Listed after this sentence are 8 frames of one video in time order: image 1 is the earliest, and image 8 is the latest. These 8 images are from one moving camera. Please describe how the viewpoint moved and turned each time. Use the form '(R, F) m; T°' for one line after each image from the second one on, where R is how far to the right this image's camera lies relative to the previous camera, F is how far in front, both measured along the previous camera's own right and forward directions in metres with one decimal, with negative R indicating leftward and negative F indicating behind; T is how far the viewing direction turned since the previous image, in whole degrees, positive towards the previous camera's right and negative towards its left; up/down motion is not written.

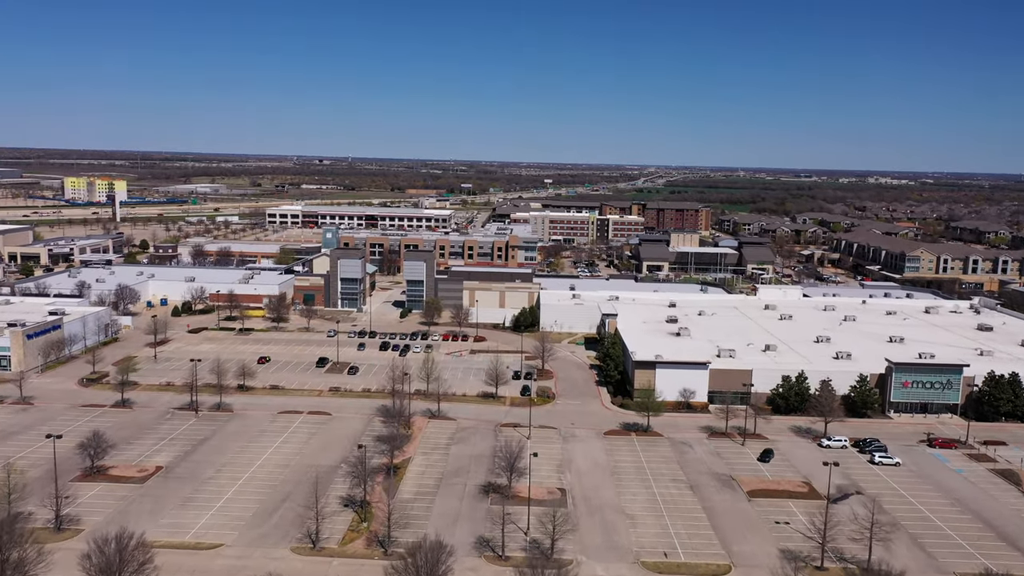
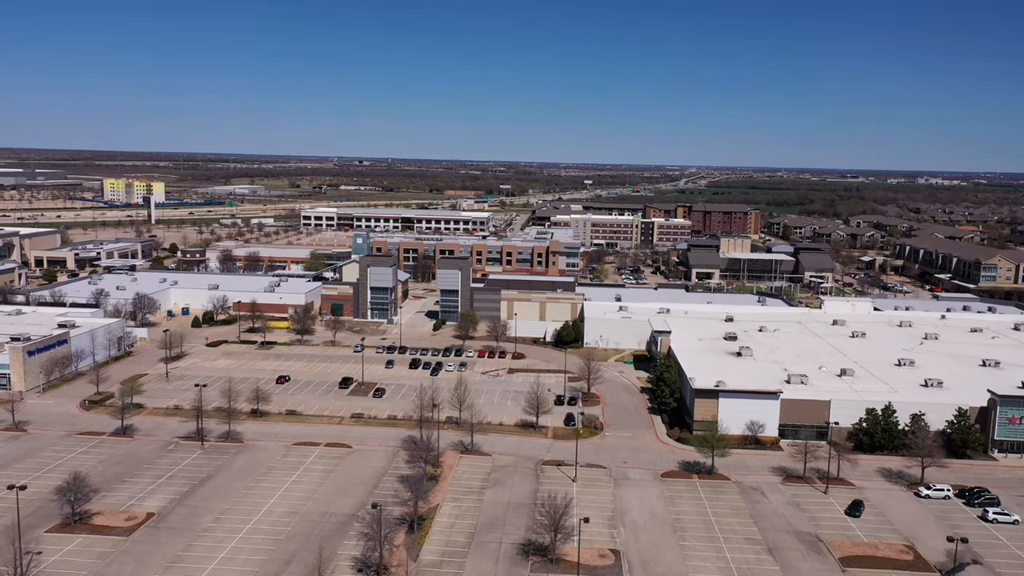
(-0.1, +2.7) m; -3°
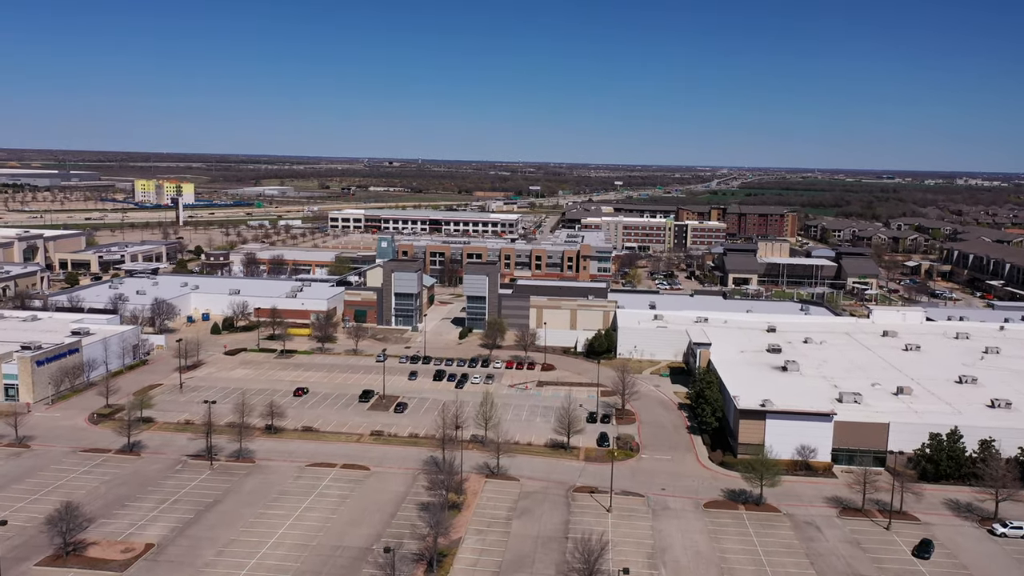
(0.0, +1.4) m; -2°
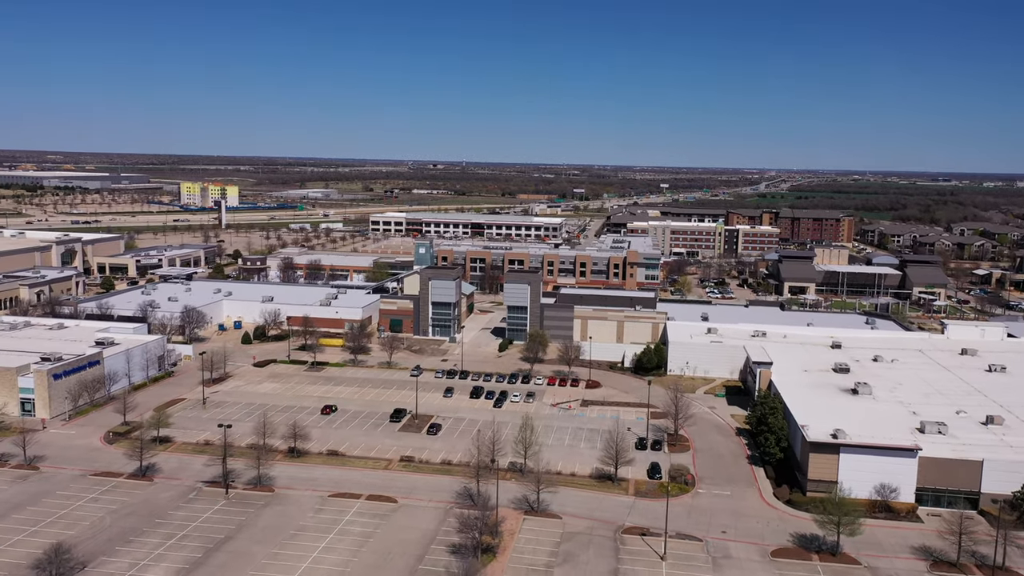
(0.0, +1.8) m; -3°
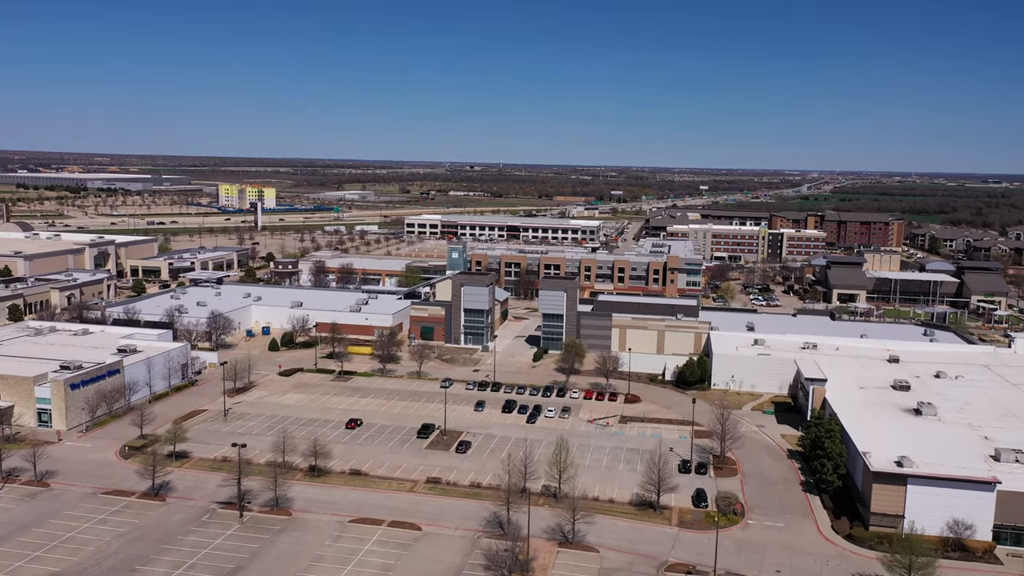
(0.0, +1.3) m; -3°
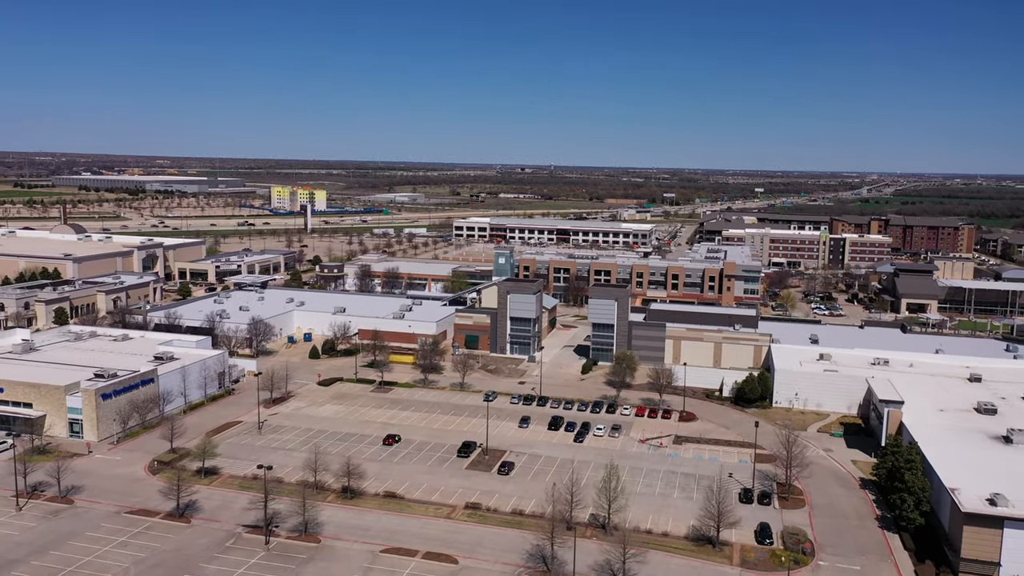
(+0.1, +1.3) m; -4°
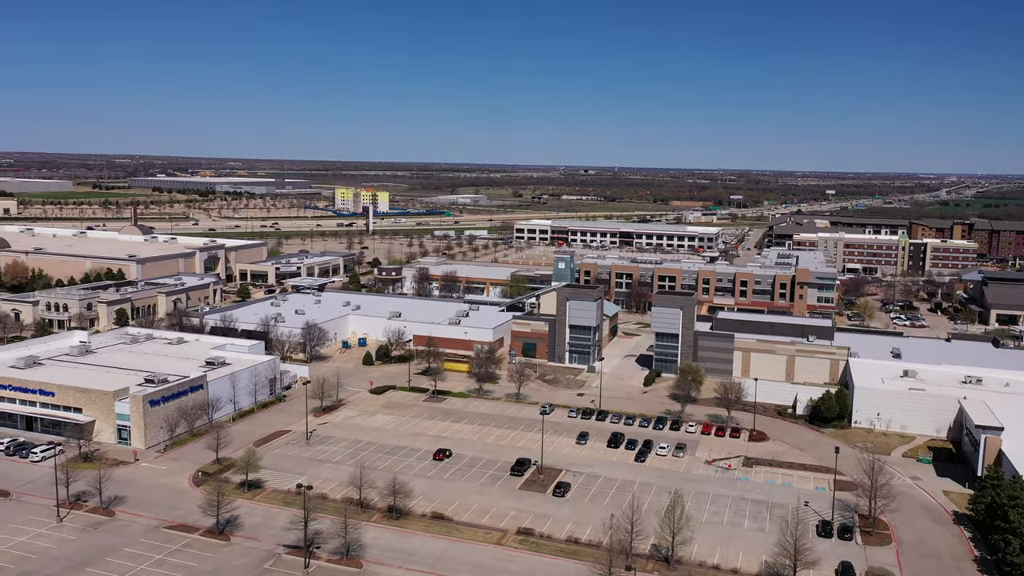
(+0.1, +1.1) m; -4°
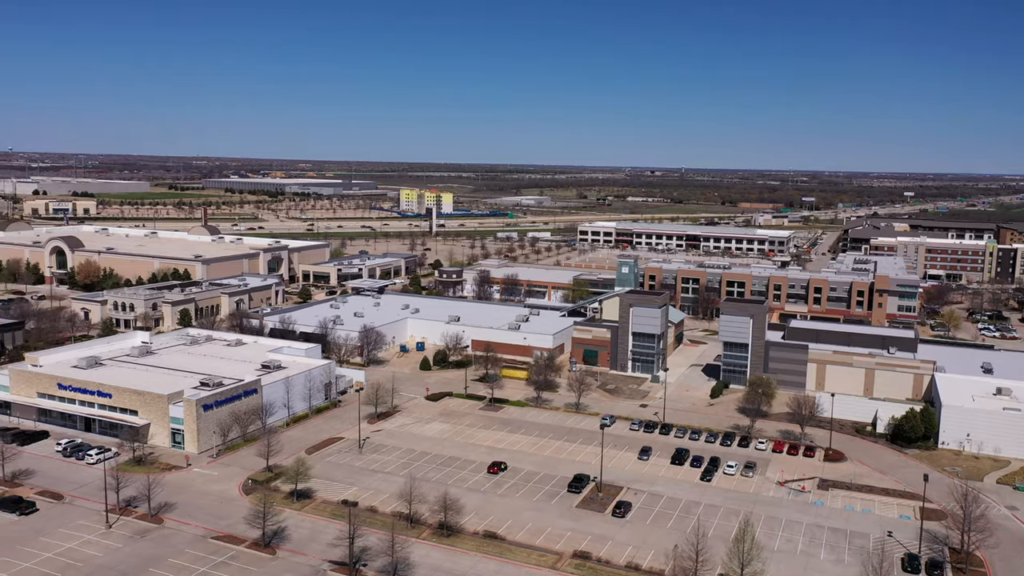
(+0.1, +0.8) m; -5°
